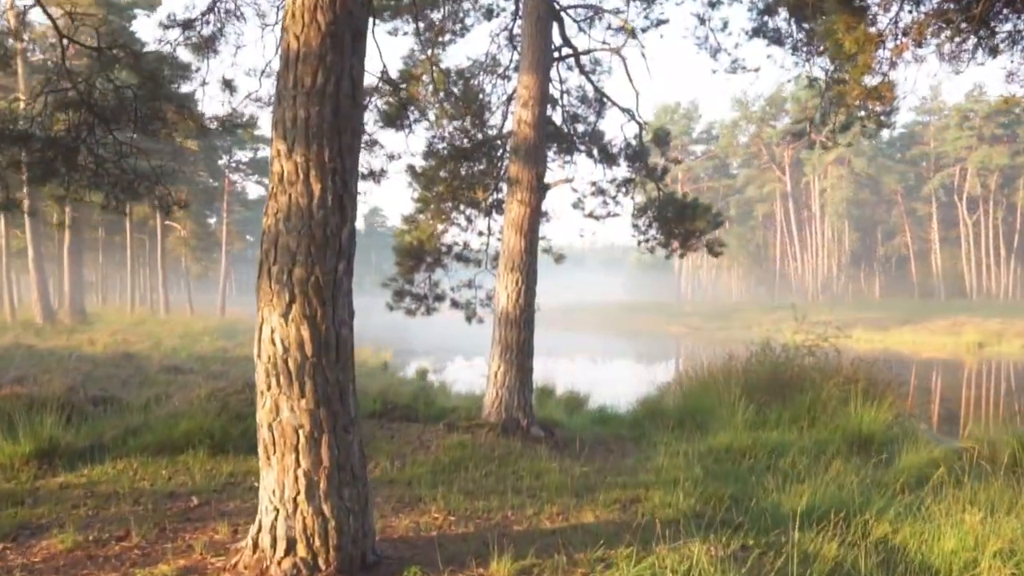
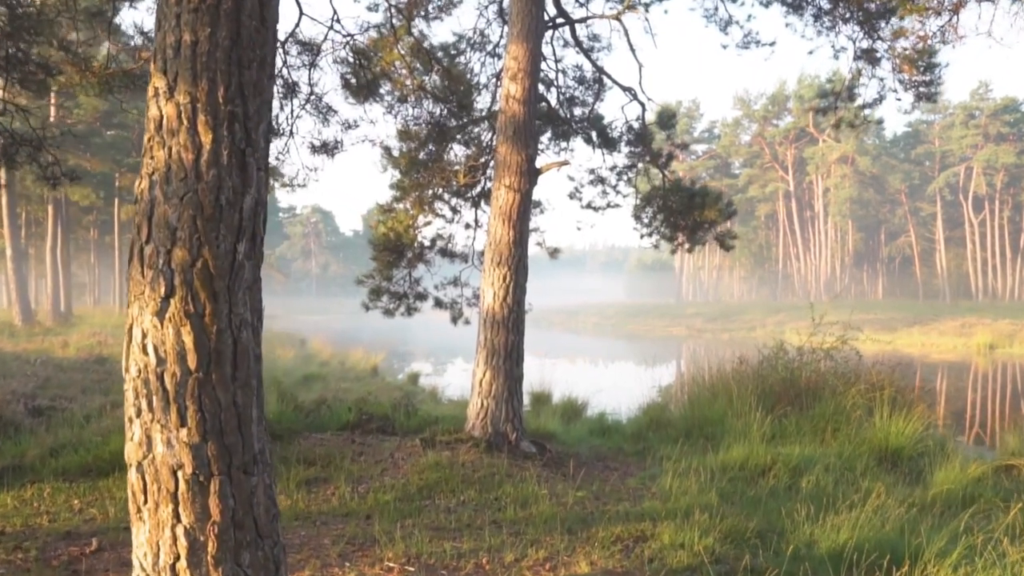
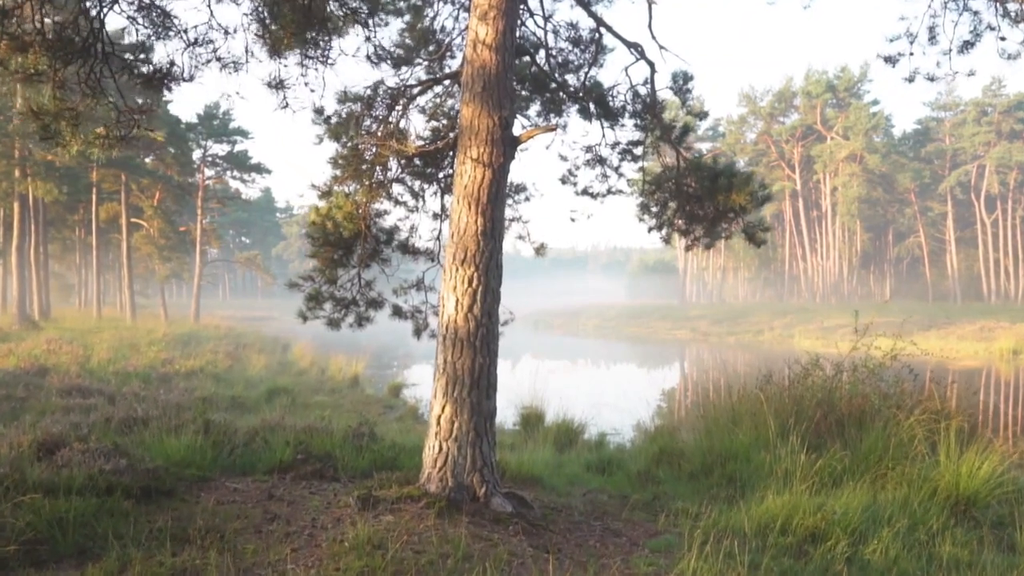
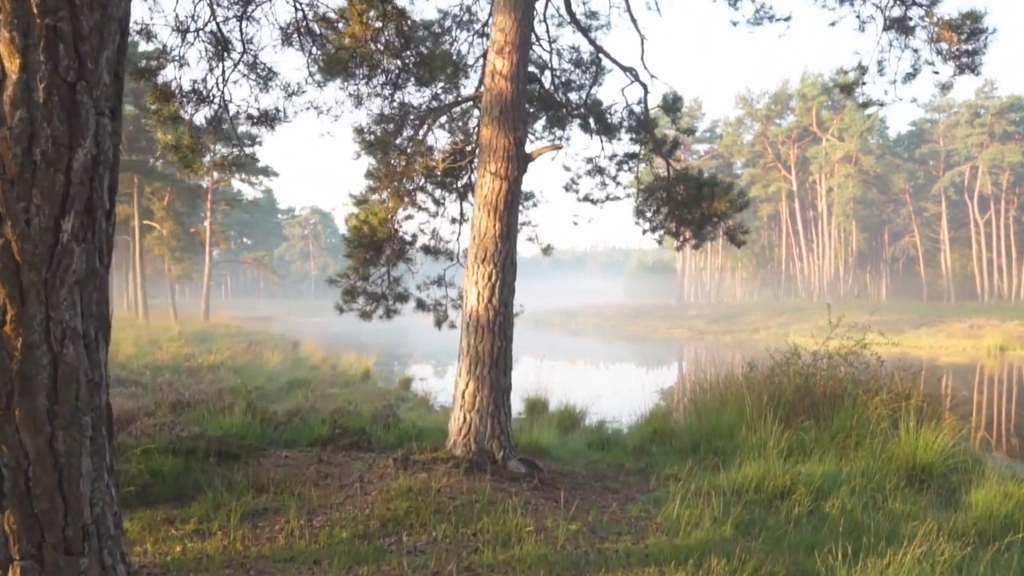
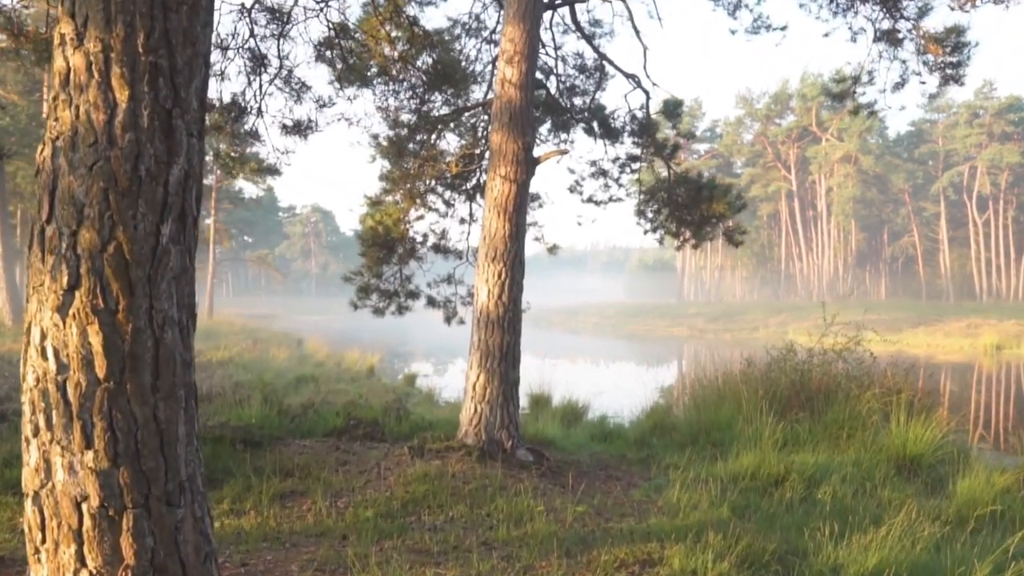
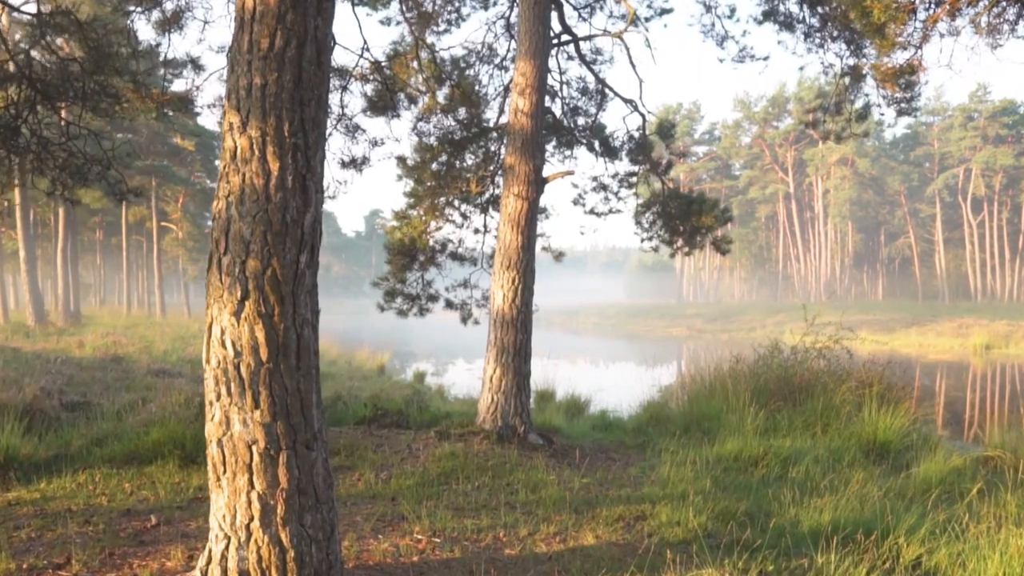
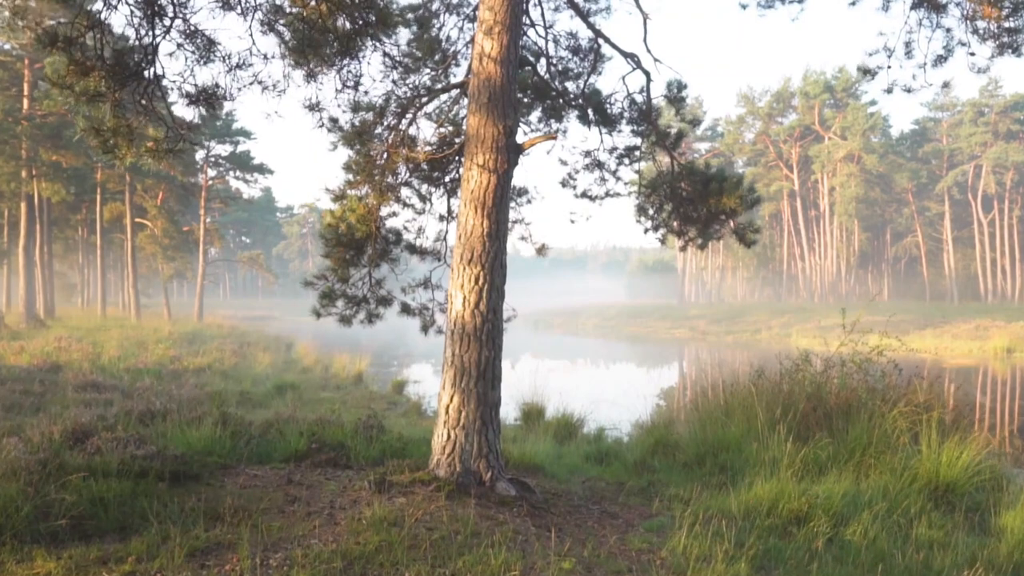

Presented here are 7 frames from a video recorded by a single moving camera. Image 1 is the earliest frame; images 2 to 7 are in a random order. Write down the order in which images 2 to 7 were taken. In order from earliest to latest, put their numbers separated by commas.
6, 2, 5, 4, 7, 3
